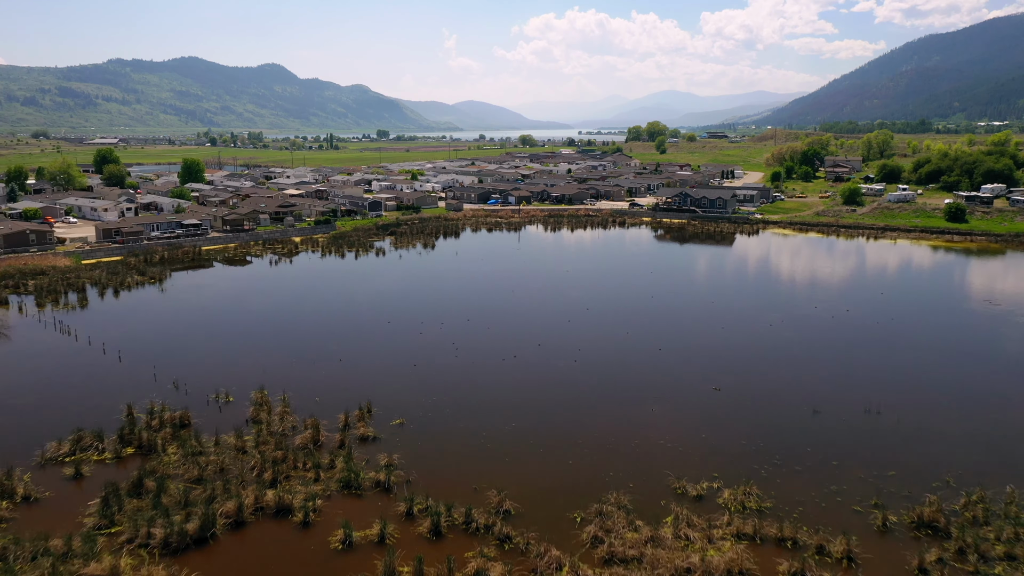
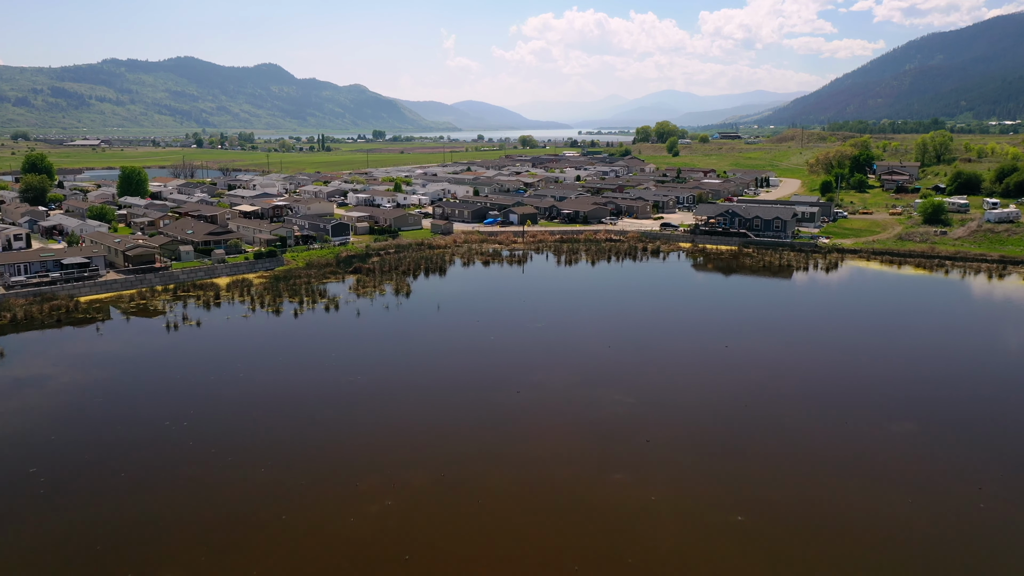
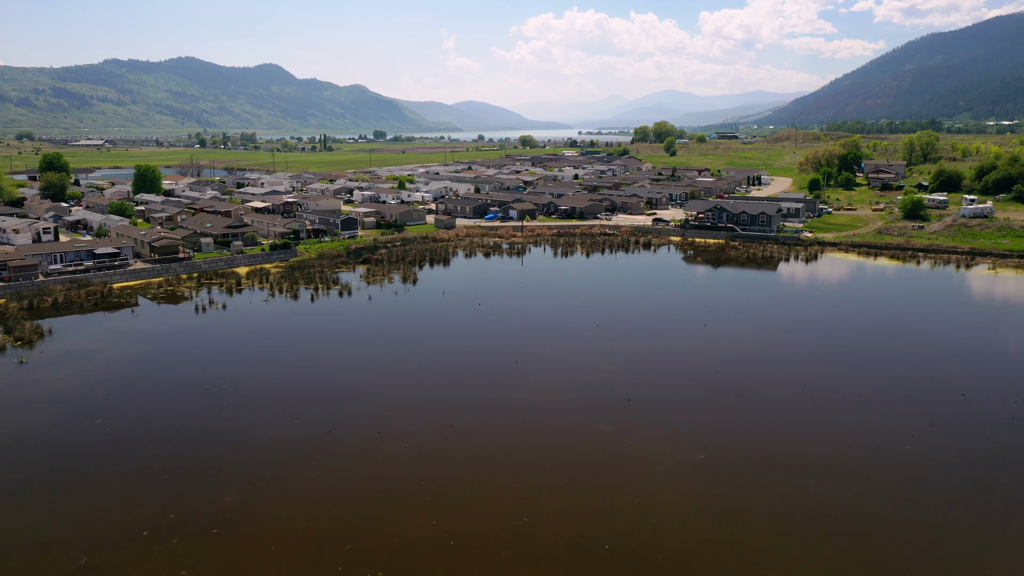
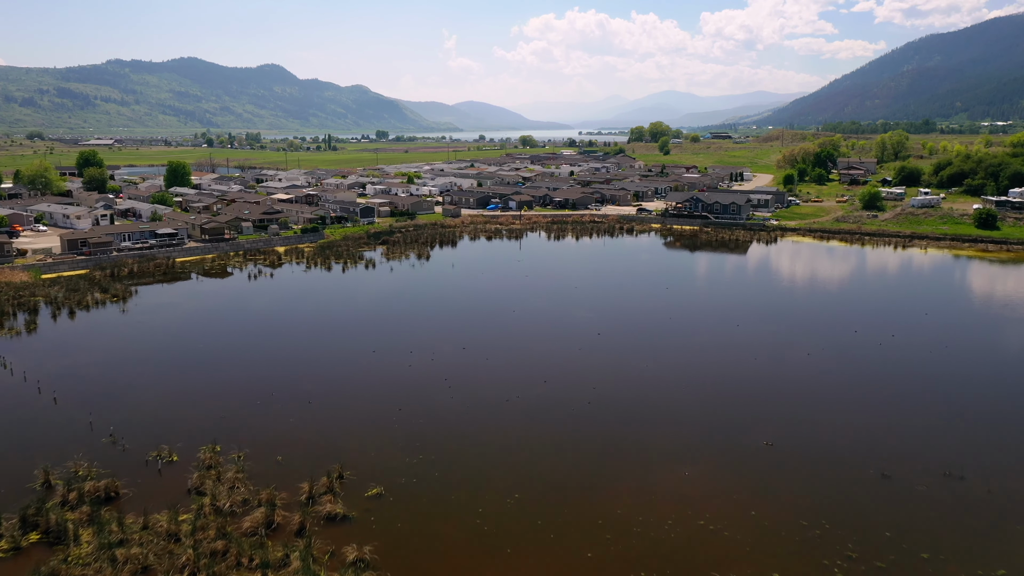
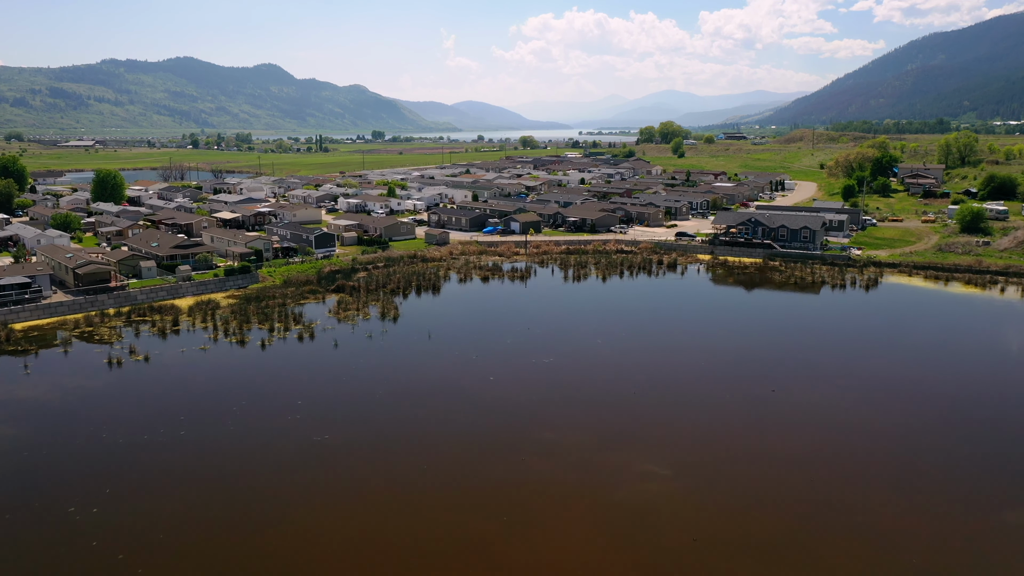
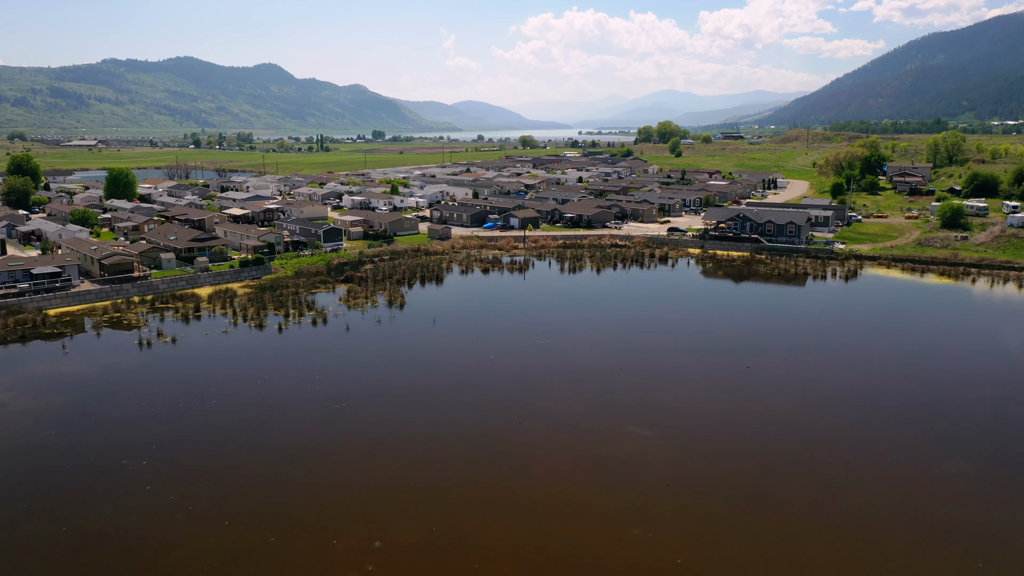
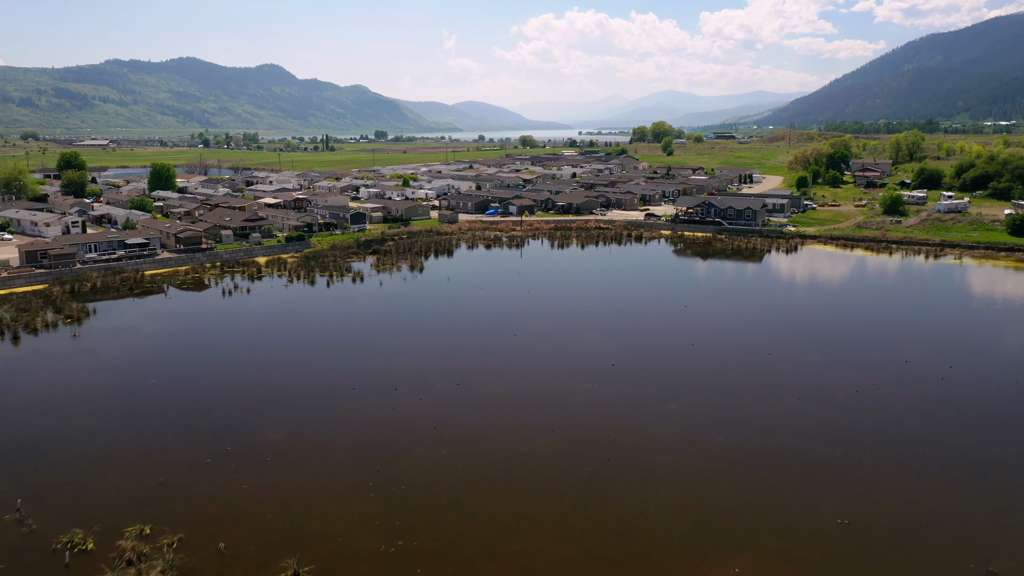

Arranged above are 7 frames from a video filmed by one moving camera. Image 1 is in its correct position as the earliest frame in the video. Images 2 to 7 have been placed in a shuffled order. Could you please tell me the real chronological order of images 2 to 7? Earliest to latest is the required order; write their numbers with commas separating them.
4, 7, 3, 2, 6, 5
